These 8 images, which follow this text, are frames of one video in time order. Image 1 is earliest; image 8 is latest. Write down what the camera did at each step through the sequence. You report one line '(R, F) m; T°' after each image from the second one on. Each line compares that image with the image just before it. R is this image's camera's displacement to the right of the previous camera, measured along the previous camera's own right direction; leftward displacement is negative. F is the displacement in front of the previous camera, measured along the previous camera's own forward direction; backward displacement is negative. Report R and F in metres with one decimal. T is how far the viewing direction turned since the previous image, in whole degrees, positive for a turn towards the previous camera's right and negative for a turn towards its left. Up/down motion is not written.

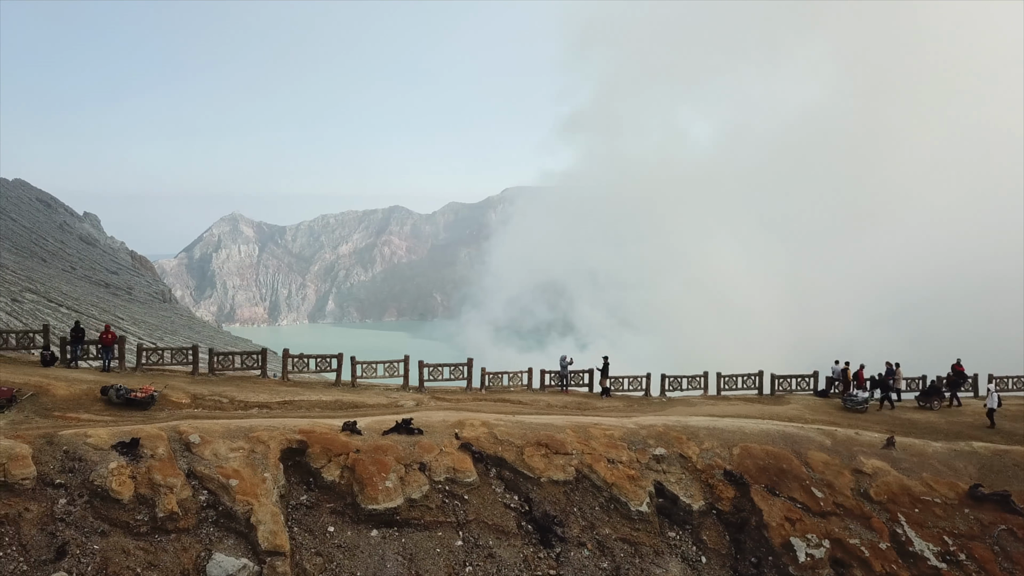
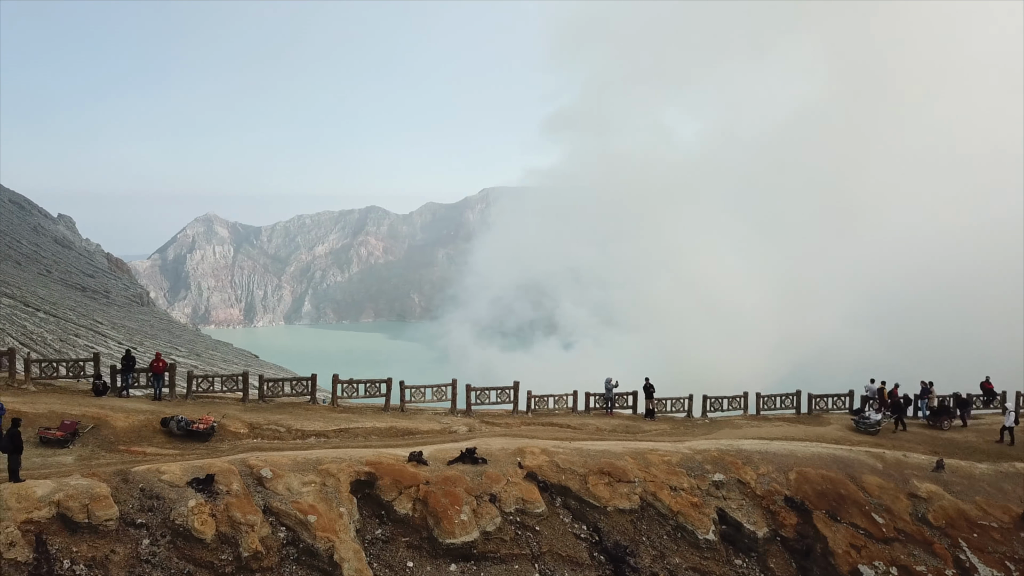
(-1.2, 0.0) m; +2°
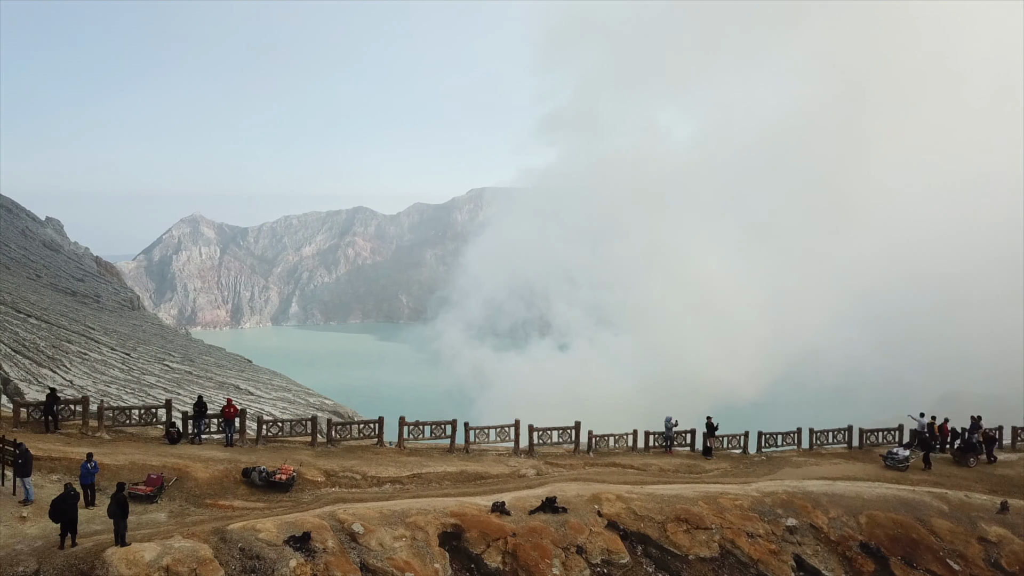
(-1.3, -0.1) m; +1°
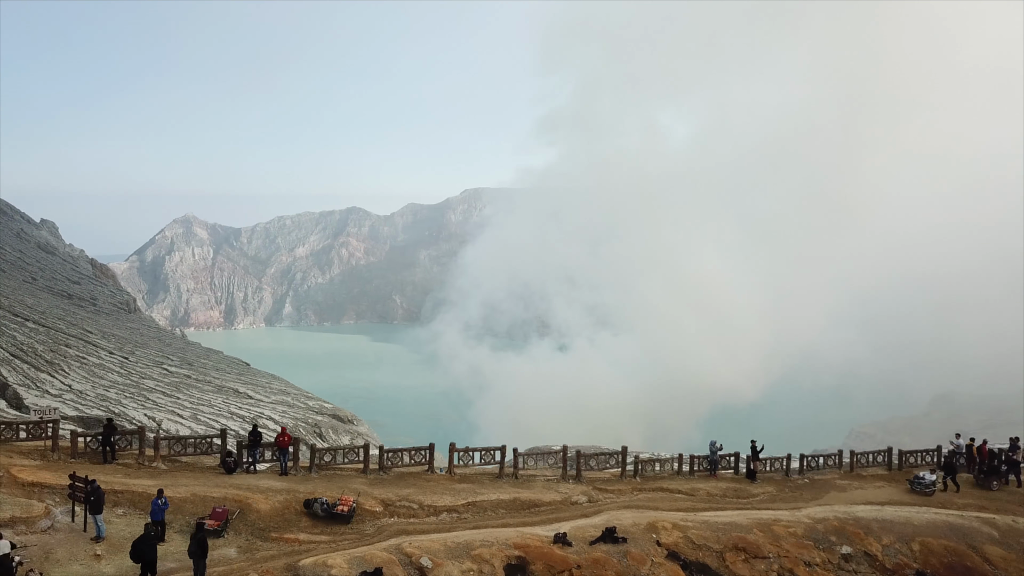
(-0.9, 0.0) m; 0°
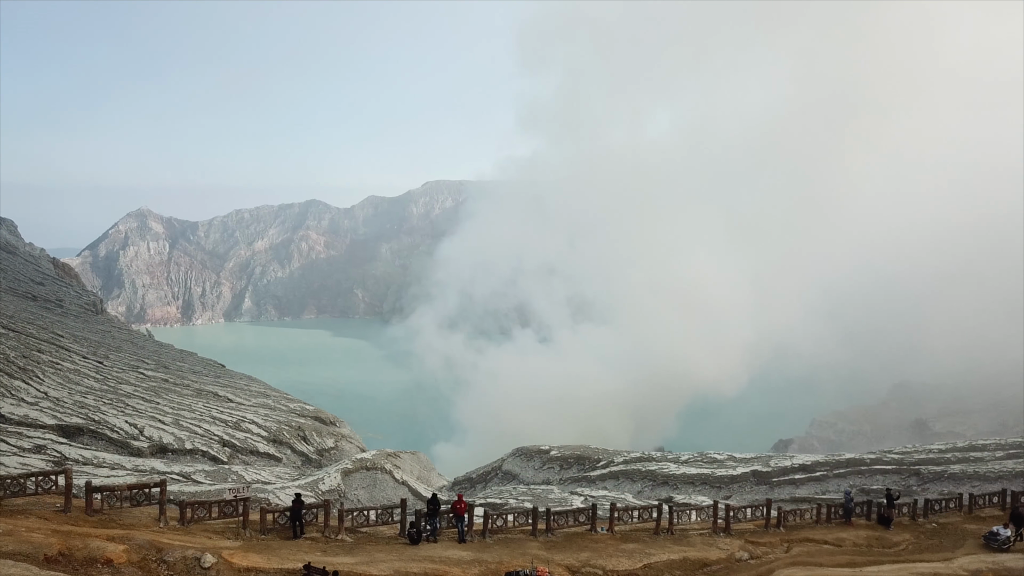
(-3.3, 0.0) m; +2°
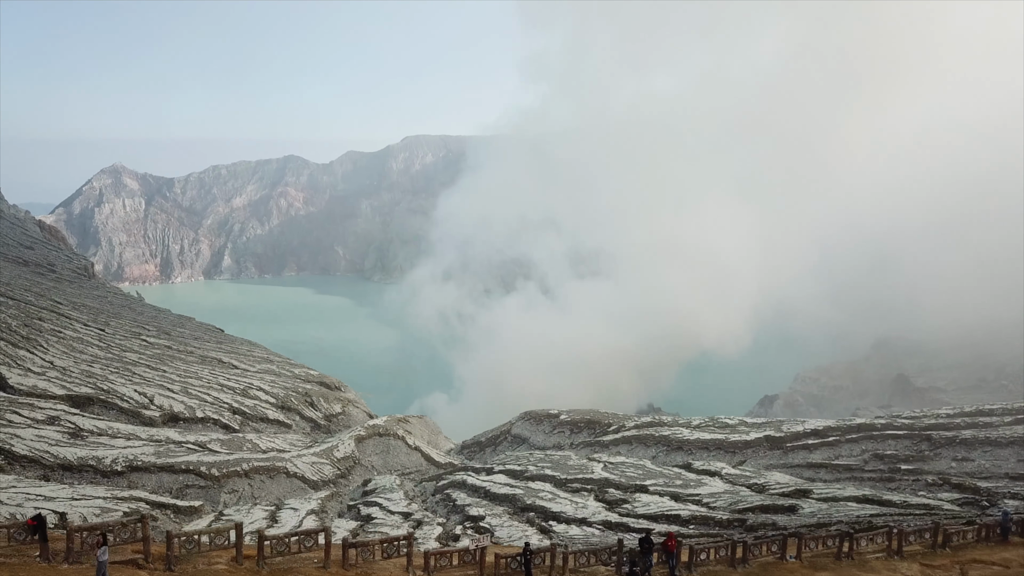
(-3.6, +0.1) m; +1°
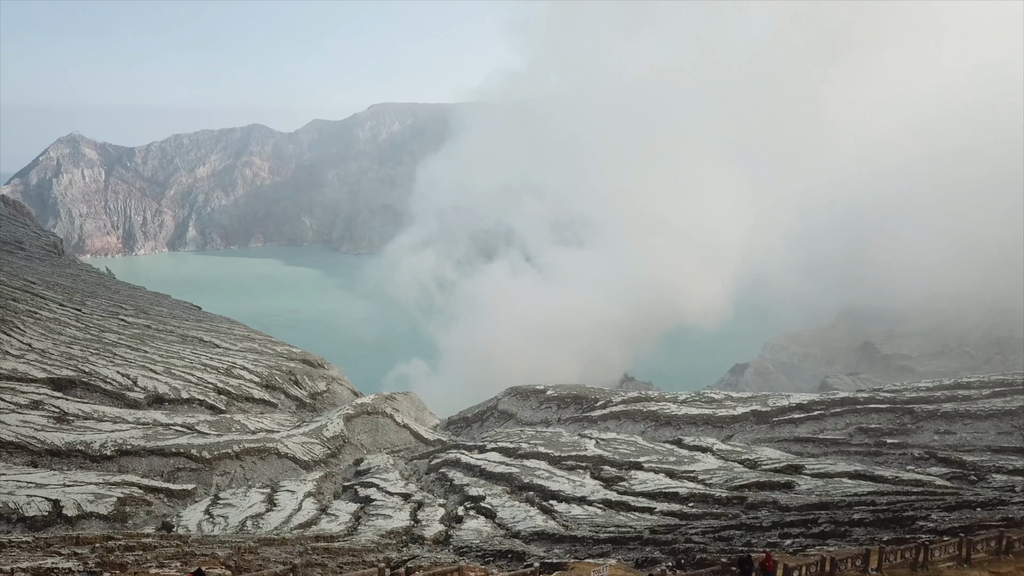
(-2.1, +0.2) m; +2°
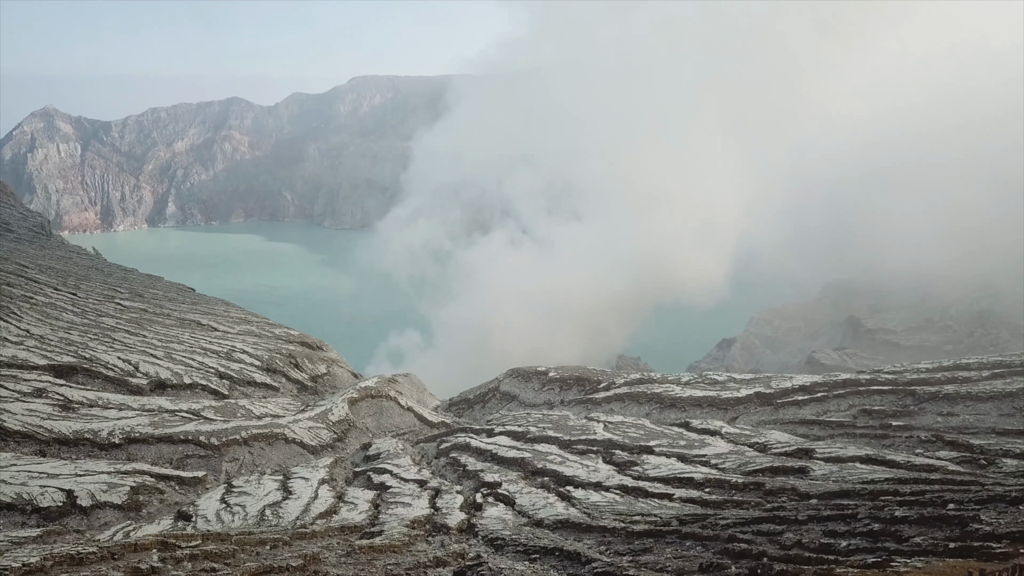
(-2.4, -0.1) m; +1°
